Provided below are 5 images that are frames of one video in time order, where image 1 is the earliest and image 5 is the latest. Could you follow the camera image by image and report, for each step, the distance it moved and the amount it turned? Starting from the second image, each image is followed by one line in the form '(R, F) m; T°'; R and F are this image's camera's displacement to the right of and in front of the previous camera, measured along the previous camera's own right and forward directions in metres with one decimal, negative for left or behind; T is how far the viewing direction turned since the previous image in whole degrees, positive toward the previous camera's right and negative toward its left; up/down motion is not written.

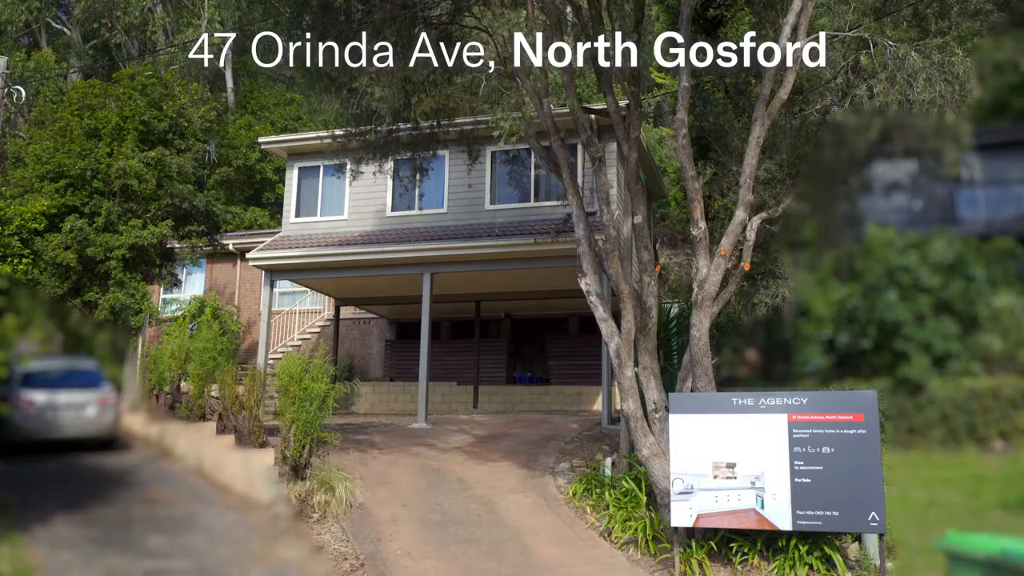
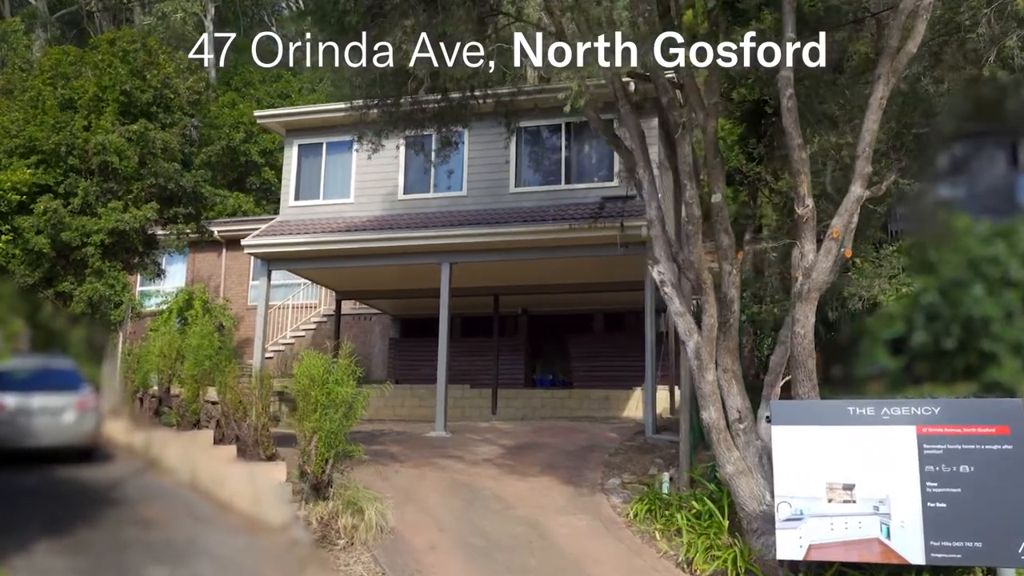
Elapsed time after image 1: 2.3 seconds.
(-0.7, +1.5) m; +2°
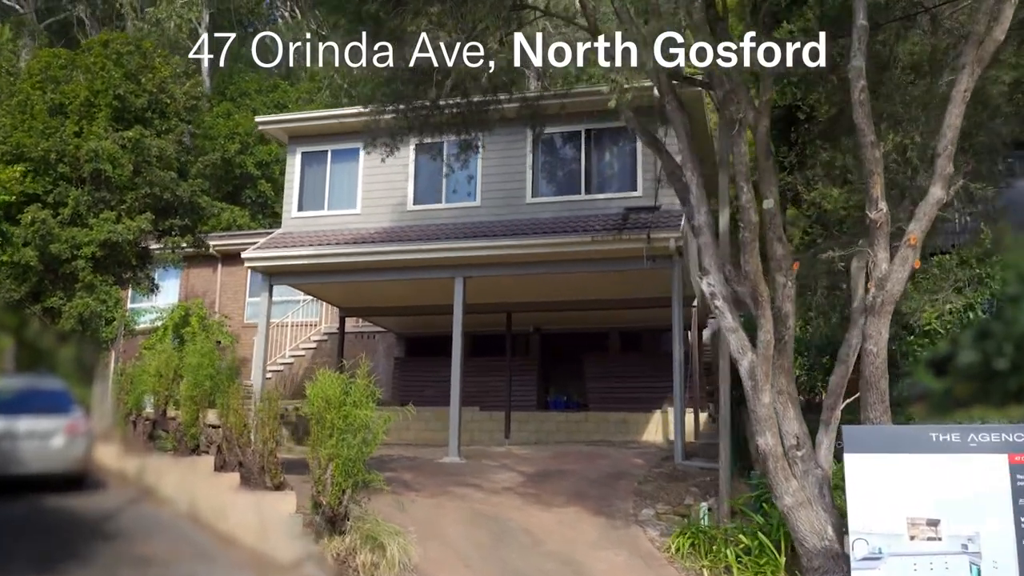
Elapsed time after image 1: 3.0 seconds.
(-0.3, +0.8) m; +1°
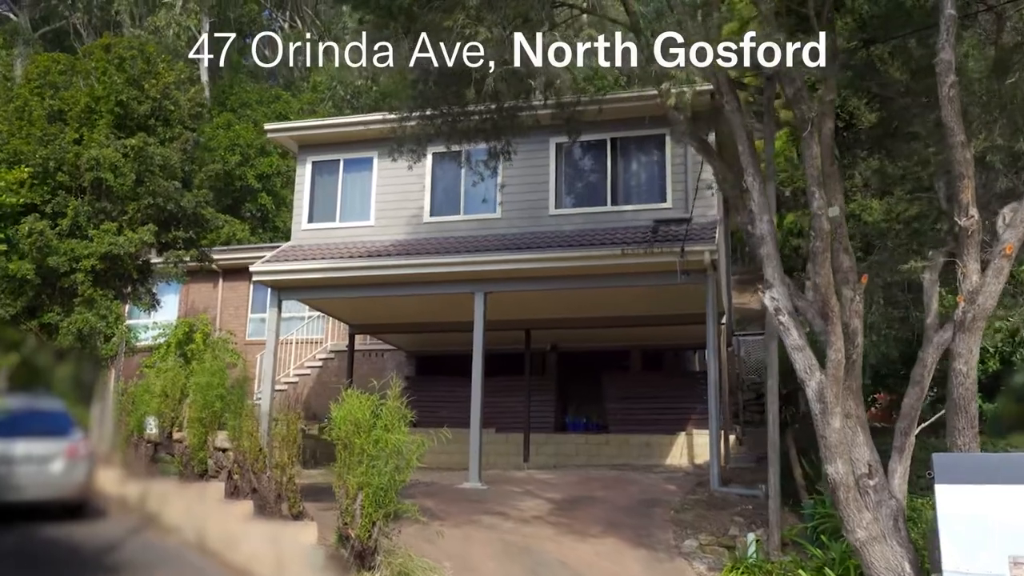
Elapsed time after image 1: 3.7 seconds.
(-0.4, +0.6) m; +1°
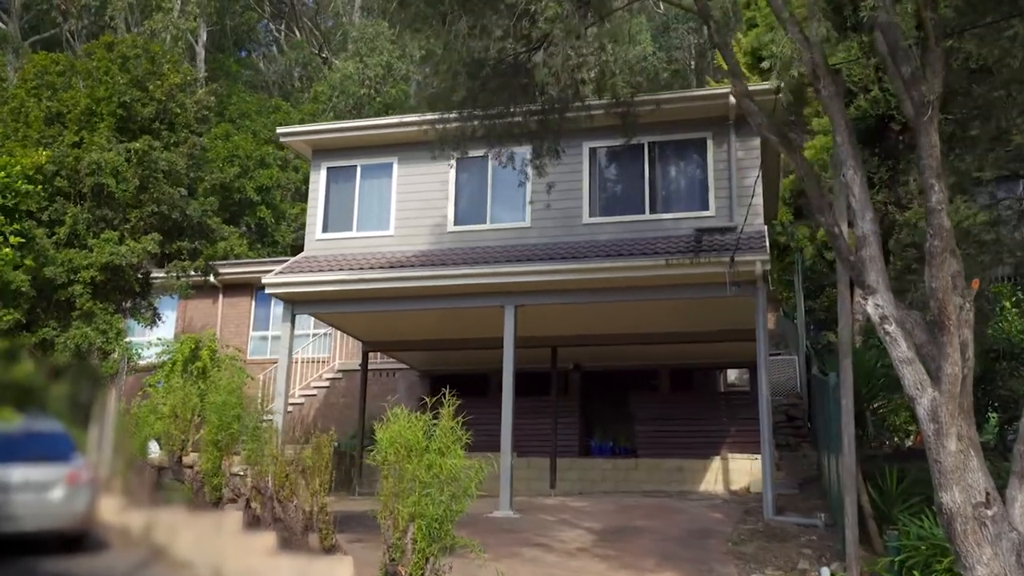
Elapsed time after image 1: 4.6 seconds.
(-0.5, +0.8) m; +1°
